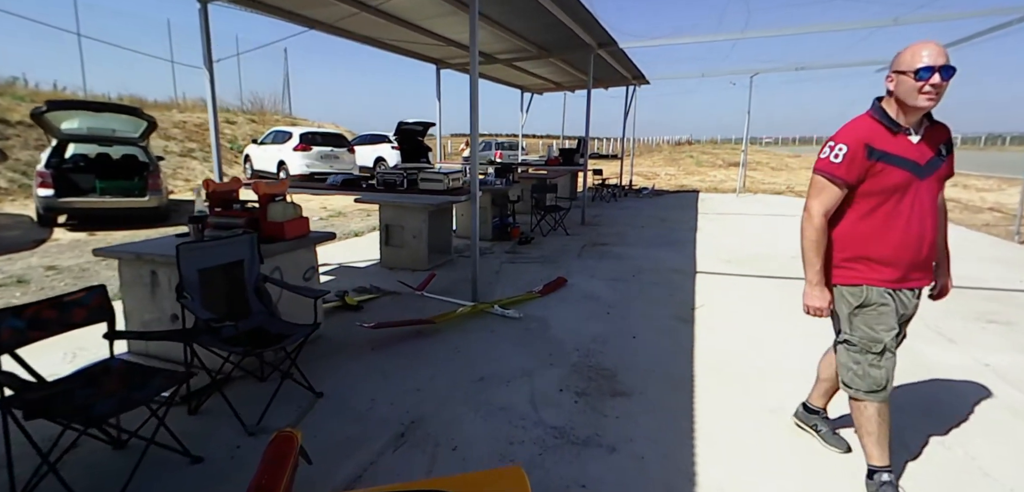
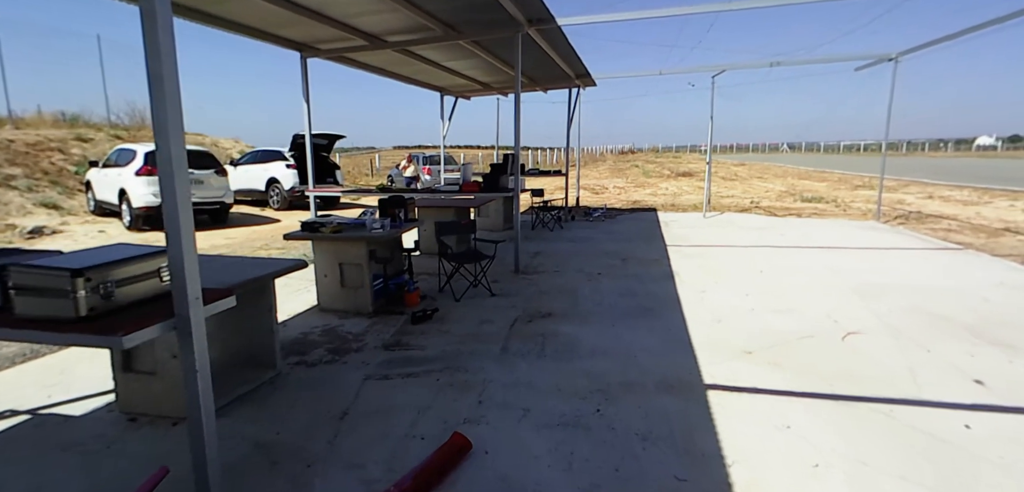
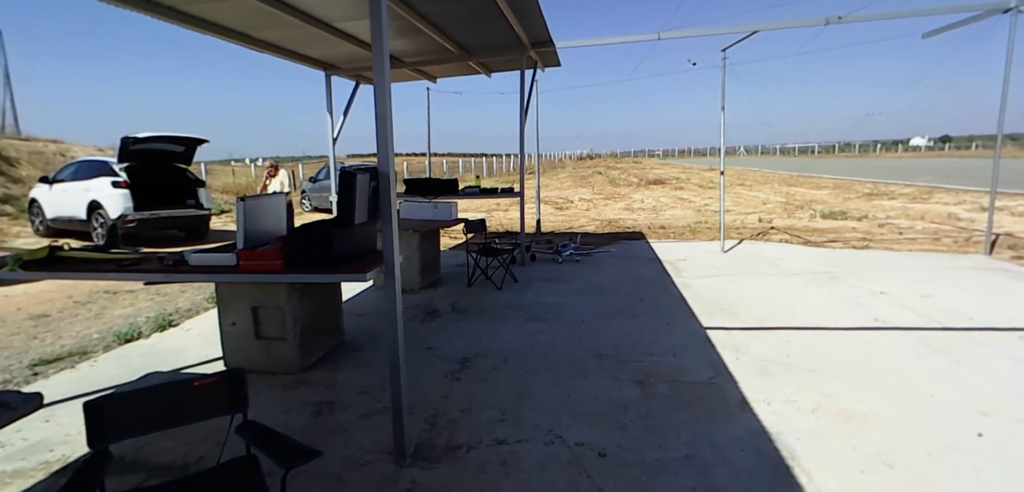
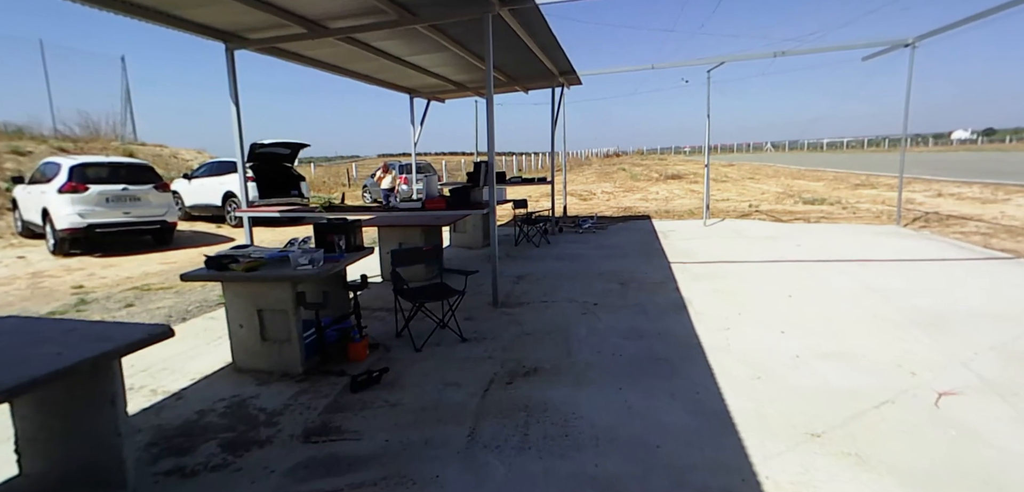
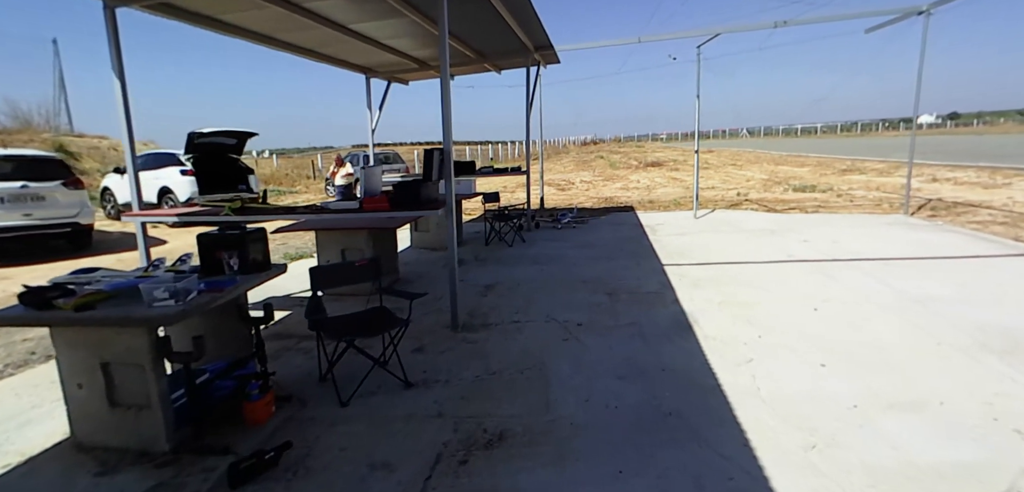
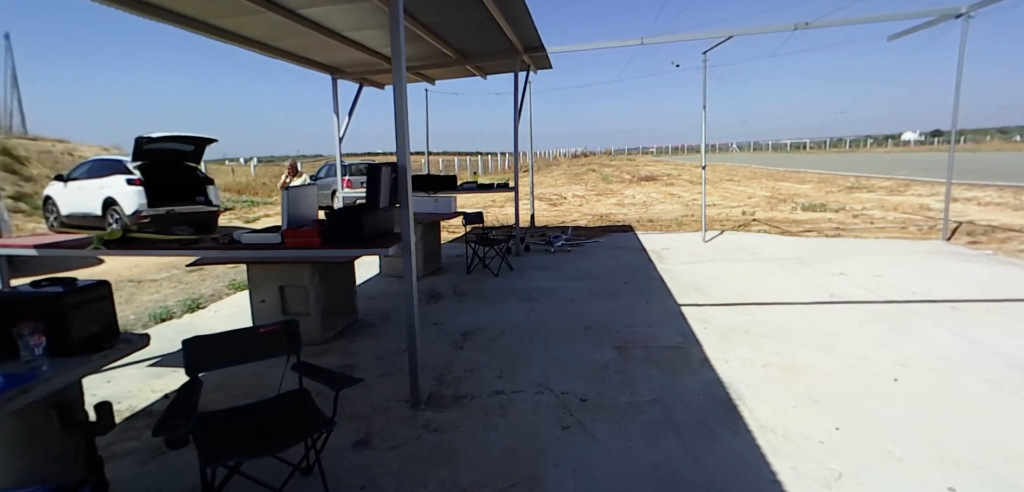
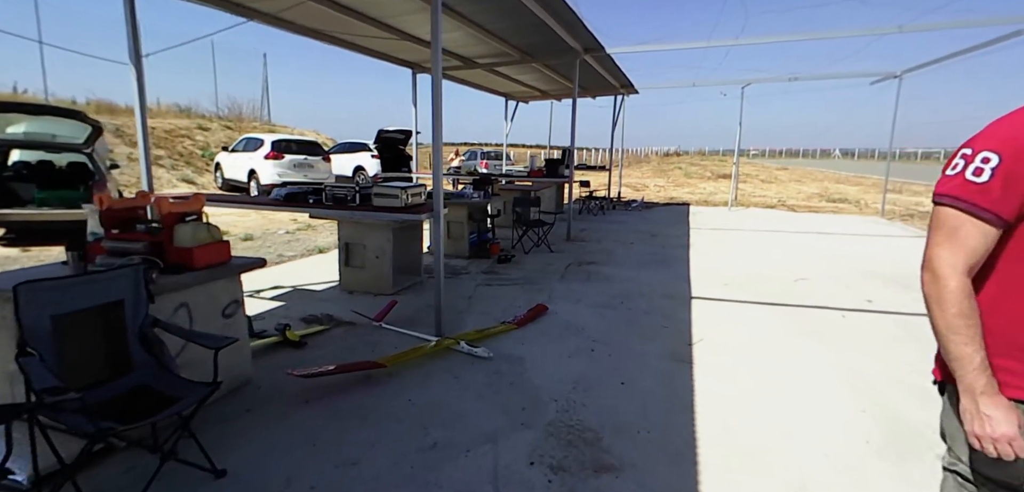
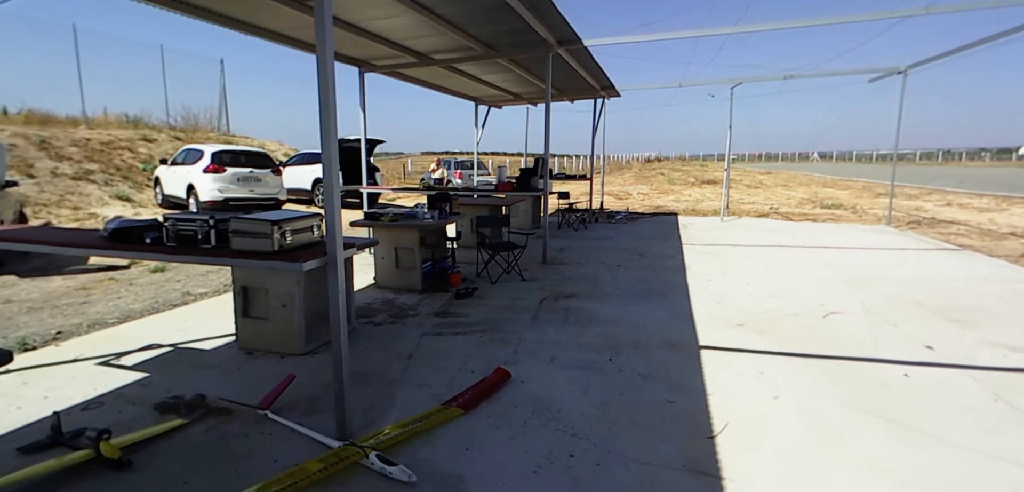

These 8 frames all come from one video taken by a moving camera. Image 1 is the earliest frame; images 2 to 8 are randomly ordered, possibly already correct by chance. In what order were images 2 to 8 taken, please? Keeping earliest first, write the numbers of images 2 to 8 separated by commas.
7, 8, 2, 4, 5, 6, 3
